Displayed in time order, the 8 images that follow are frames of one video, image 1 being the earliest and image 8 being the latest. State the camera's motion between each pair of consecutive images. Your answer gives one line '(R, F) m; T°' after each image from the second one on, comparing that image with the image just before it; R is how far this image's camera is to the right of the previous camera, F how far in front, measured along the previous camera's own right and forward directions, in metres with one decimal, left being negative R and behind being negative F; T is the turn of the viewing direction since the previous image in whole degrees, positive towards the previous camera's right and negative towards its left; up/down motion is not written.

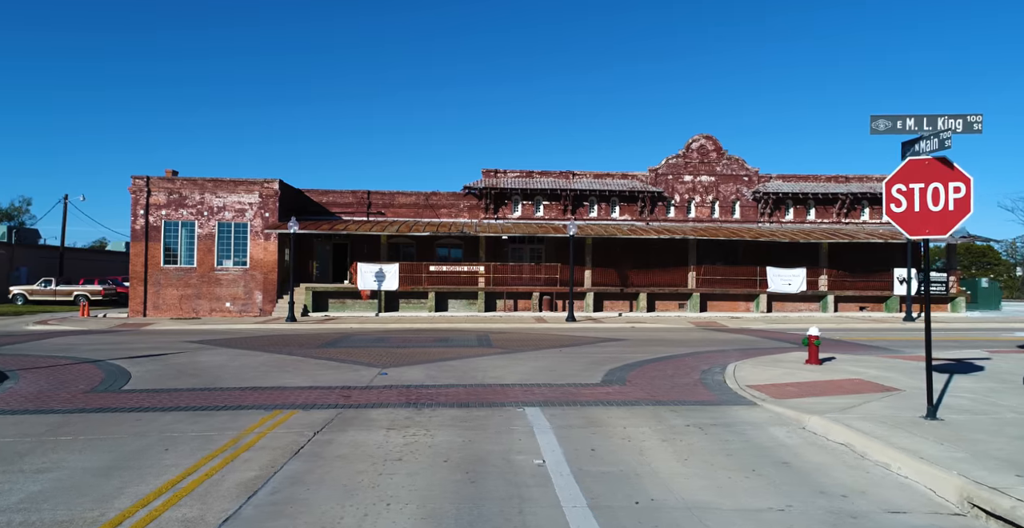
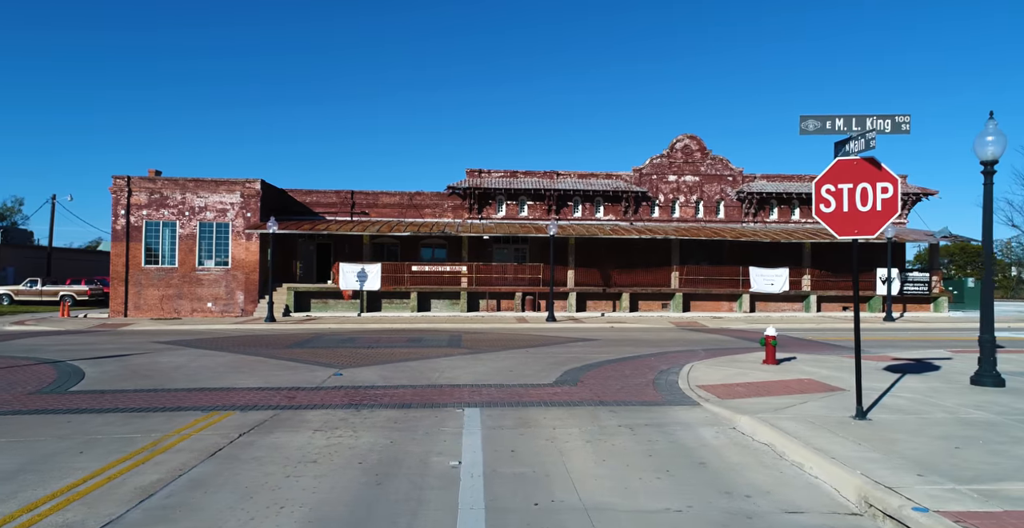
(+0.7, 0.0) m; 0°
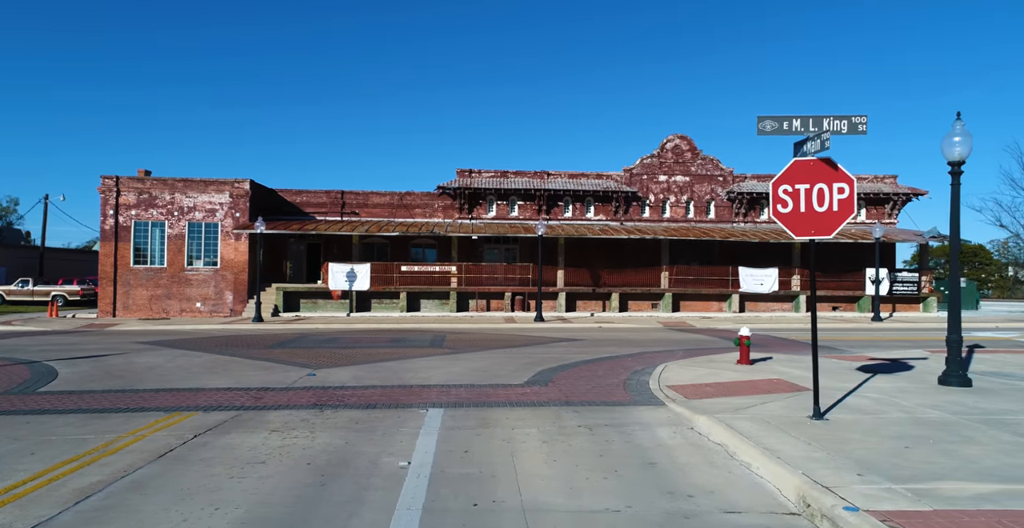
(+0.4, 0.0) m; 0°
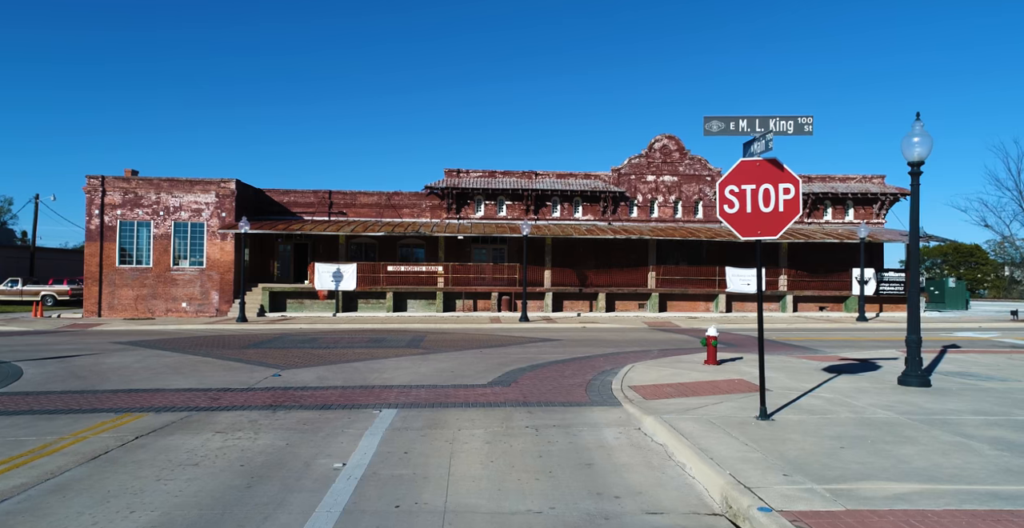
(+0.5, 0.0) m; 0°
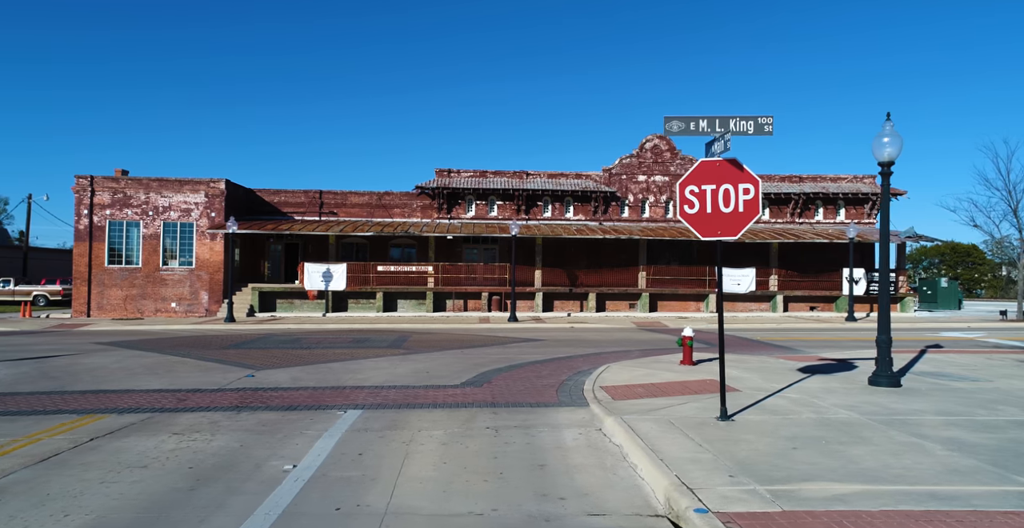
(+0.4, 0.0) m; 0°
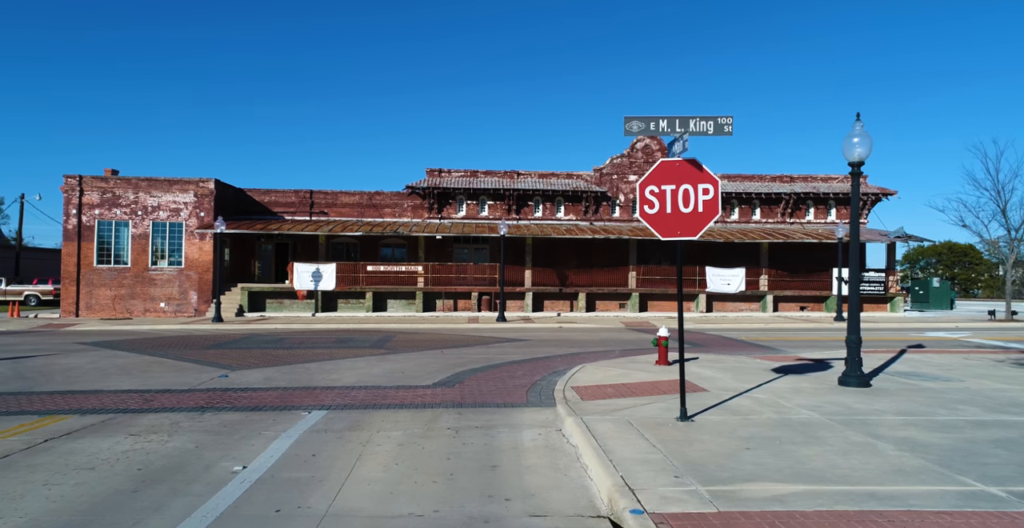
(+0.4, 0.0) m; 0°
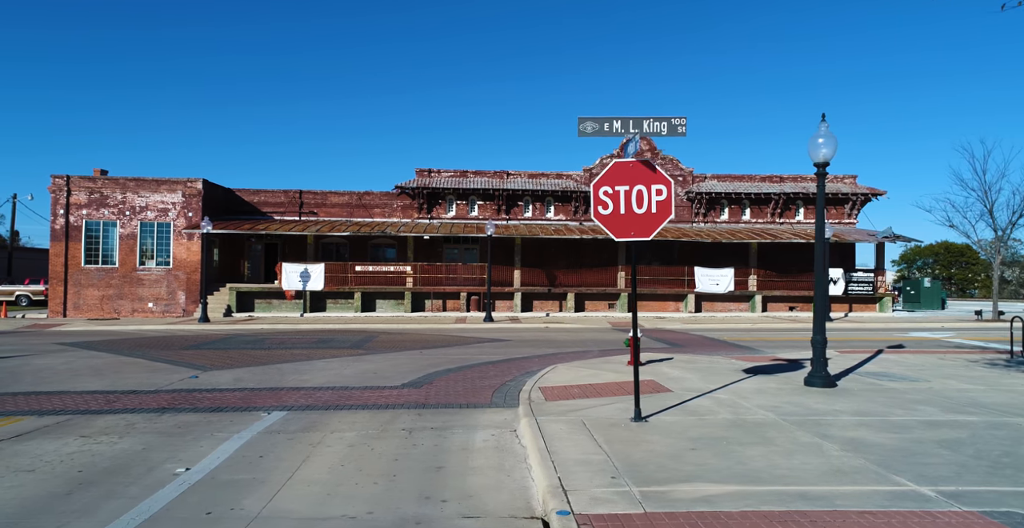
(+0.5, 0.0) m; 0°
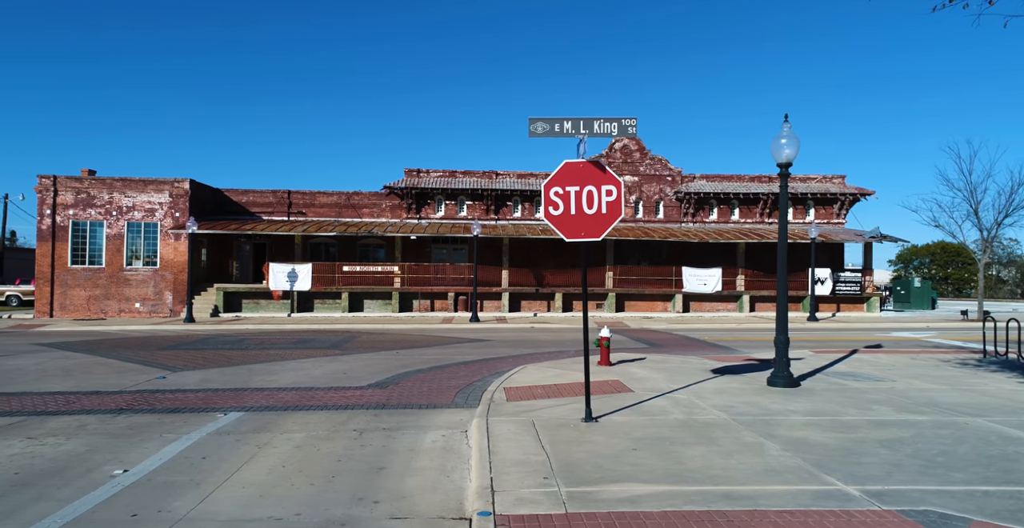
(+0.5, 0.0) m; 0°
